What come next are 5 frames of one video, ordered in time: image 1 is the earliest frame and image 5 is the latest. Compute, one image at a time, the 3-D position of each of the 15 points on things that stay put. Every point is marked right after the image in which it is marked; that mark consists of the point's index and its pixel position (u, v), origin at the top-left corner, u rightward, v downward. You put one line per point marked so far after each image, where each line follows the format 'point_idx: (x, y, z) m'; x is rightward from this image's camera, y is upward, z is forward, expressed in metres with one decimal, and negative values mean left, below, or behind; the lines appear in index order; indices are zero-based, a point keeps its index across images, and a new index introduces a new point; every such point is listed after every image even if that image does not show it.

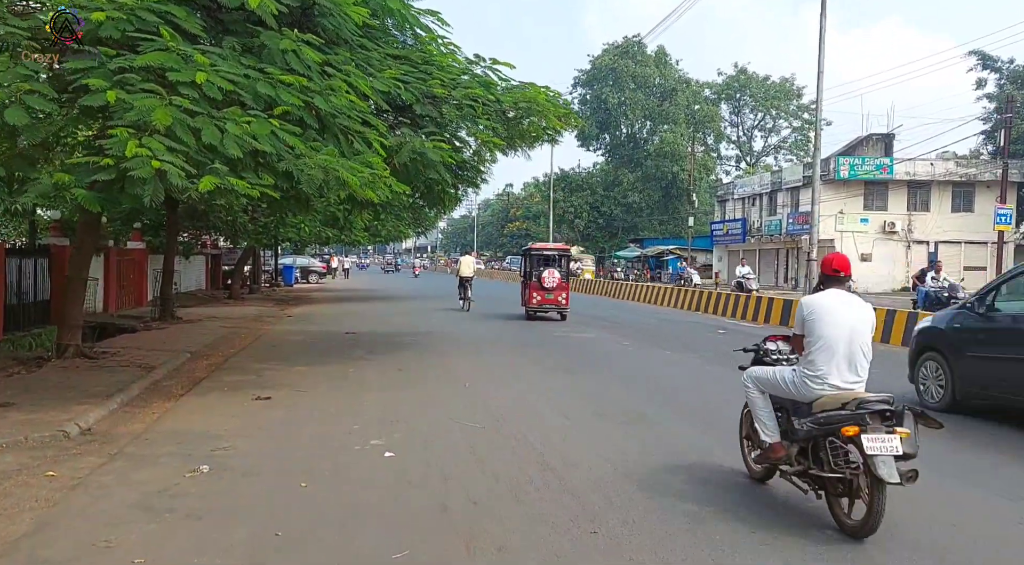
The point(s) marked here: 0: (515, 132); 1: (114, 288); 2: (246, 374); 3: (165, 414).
0: (+0.1, +2.1, +11.4) m
1: (-9.1, -0.1, +18.7) m
2: (-3.3, -1.2, +10.3) m
3: (-3.4, -1.3, +8.0) m
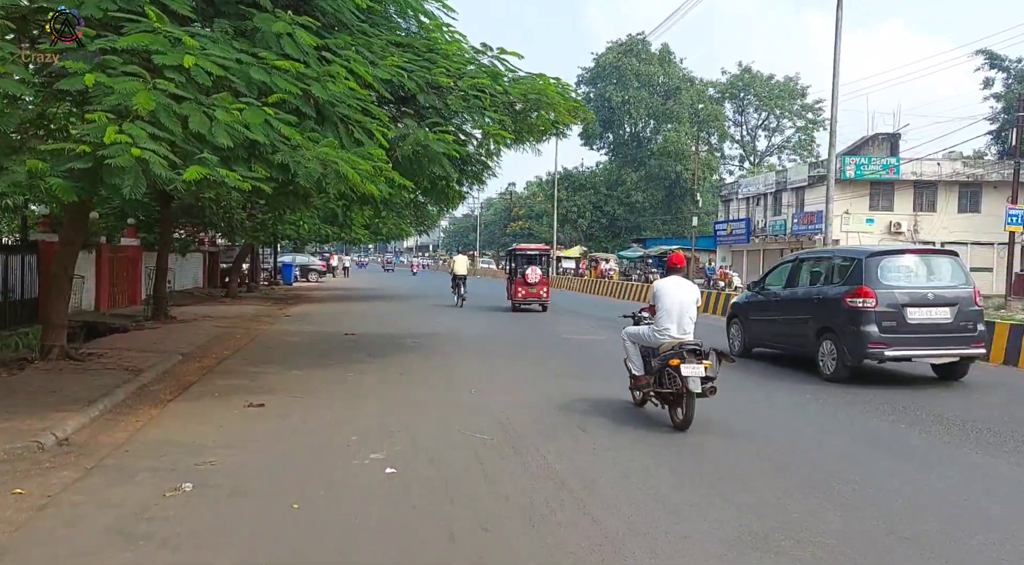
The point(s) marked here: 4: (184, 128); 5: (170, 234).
0: (+0.2, +2.1, +10.9) m
1: (-9.1, -0.1, +18.2) m
2: (-3.3, -1.2, +9.8) m
3: (-3.3, -1.3, +7.5) m
4: (-2.8, +1.3, +6.9) m
5: (-7.4, +1.2, +17.5) m
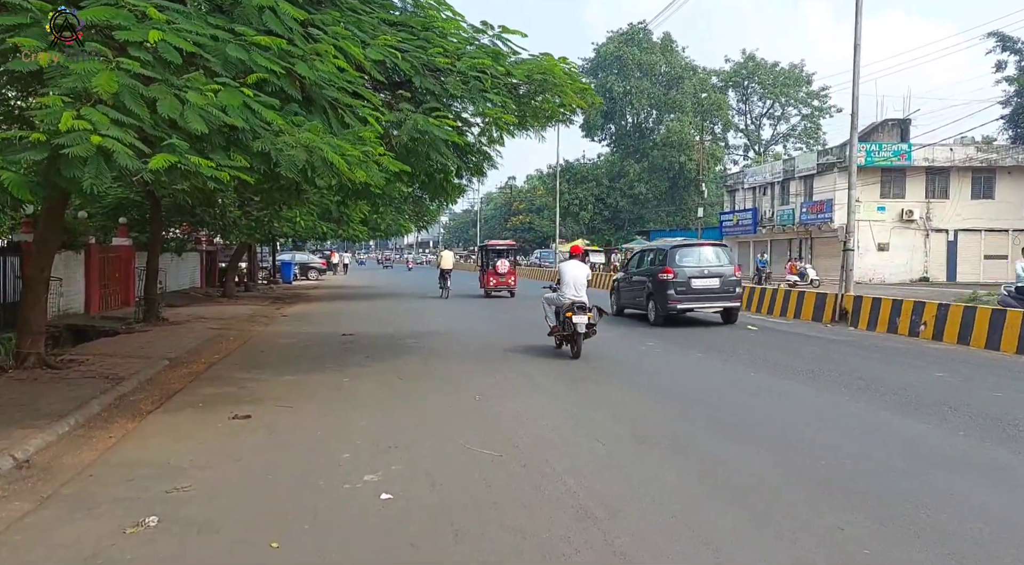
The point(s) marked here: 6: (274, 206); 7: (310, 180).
0: (+0.3, +2.2, +10.2) m
1: (-8.9, -0.1, +17.5) m
2: (-3.2, -1.2, +9.1) m
3: (-3.2, -1.3, +6.8) m
4: (-2.7, +1.3, +6.2) m
5: (-7.3, +1.2, +16.8) m
6: (-5.0, +1.7, +16.8) m
7: (-2.0, +1.0, +7.9) m
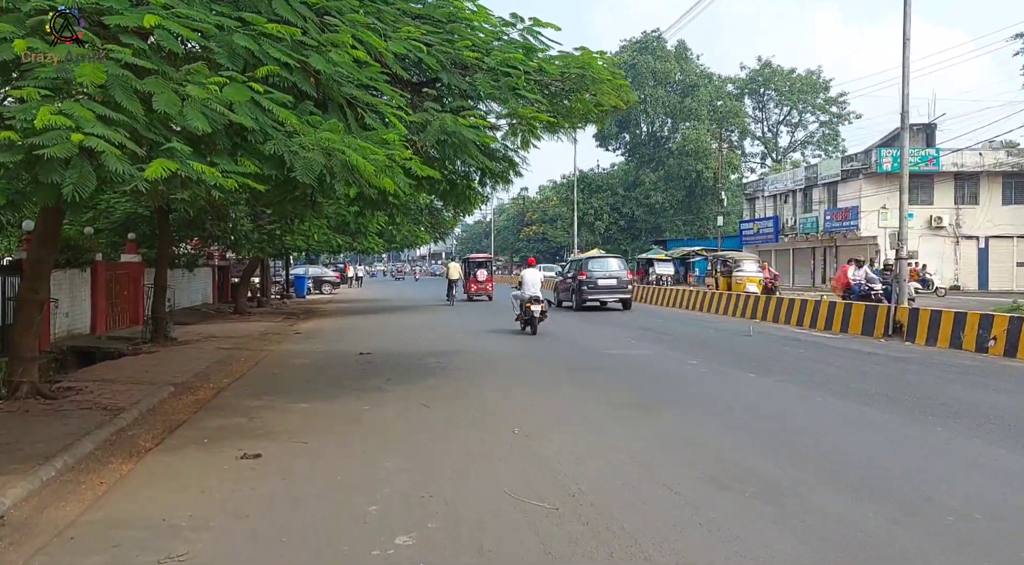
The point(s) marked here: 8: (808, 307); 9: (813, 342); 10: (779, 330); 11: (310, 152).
0: (+0.7, +2.0, +9.3) m
1: (-8.4, -0.5, +16.7) m
2: (-2.8, -1.4, +8.2) m
3: (-2.9, -1.5, +6.0) m
4: (-2.4, +1.1, +5.3) m
5: (-6.8, +0.8, +16.1) m
6: (-4.5, +1.3, +16.1) m
7: (-1.6, +0.8, +7.1) m
8: (+6.0, -0.5, +16.5) m
9: (+5.1, -1.0, +13.7) m
10: (+5.2, -0.9, +15.9) m
11: (-1.5, +0.9, +5.9) m
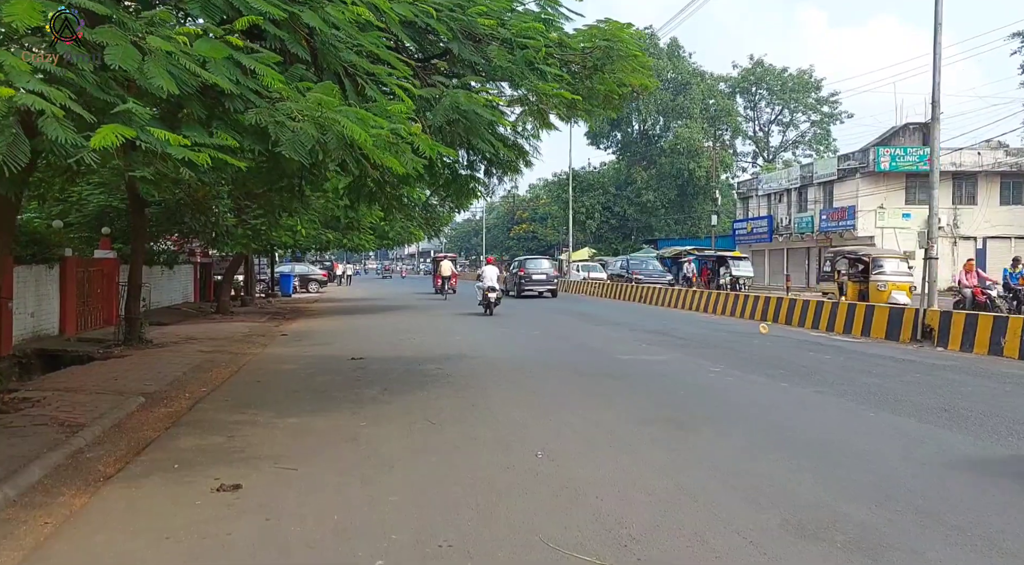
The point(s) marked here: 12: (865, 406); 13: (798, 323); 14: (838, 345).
0: (+0.8, +2.0, +8.3) m
1: (-8.4, -0.4, +15.6) m
2: (-2.6, -1.3, +7.2) m
3: (-2.7, -1.5, +4.9) m
4: (-2.2, +1.1, +4.3) m
5: (-6.8, +0.8, +15.0) m
6: (-4.5, +1.4, +15.0) m
7: (-1.4, +0.8, +6.1) m
8: (+6.0, -0.5, +15.7) m
9: (+5.1, -1.0, +12.8) m
10: (+5.2, -0.9, +15.0) m
11: (-1.3, +1.0, +4.9) m
12: (+3.6, -1.3, +8.3) m
13: (+5.8, -0.8, +16.6) m
14: (+5.3, -1.0, +13.1) m
